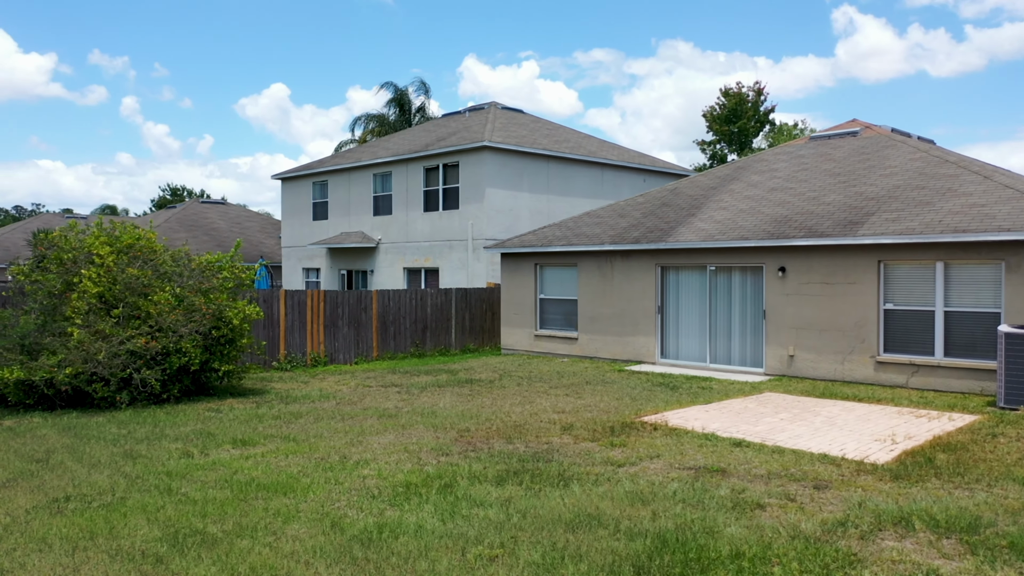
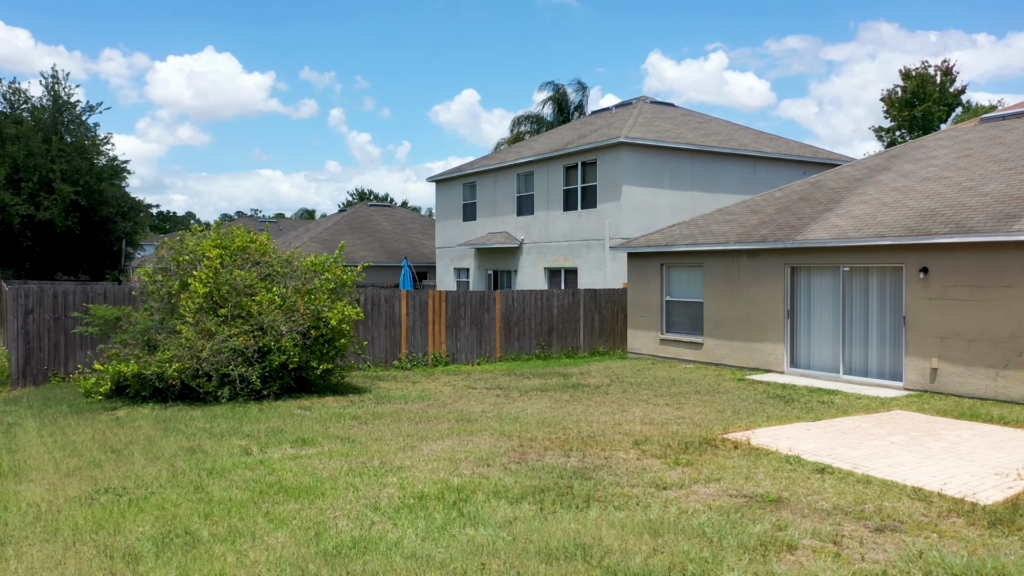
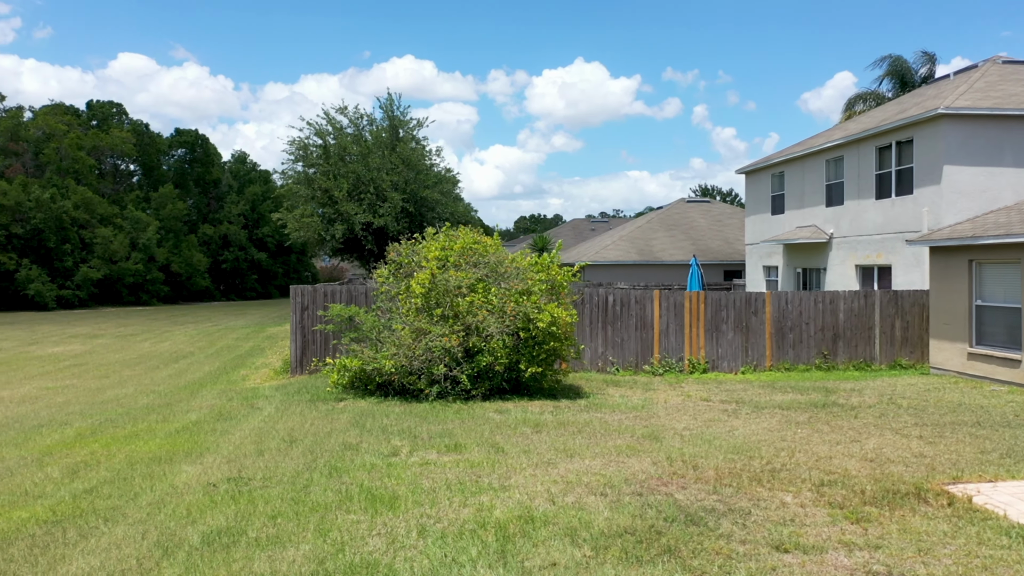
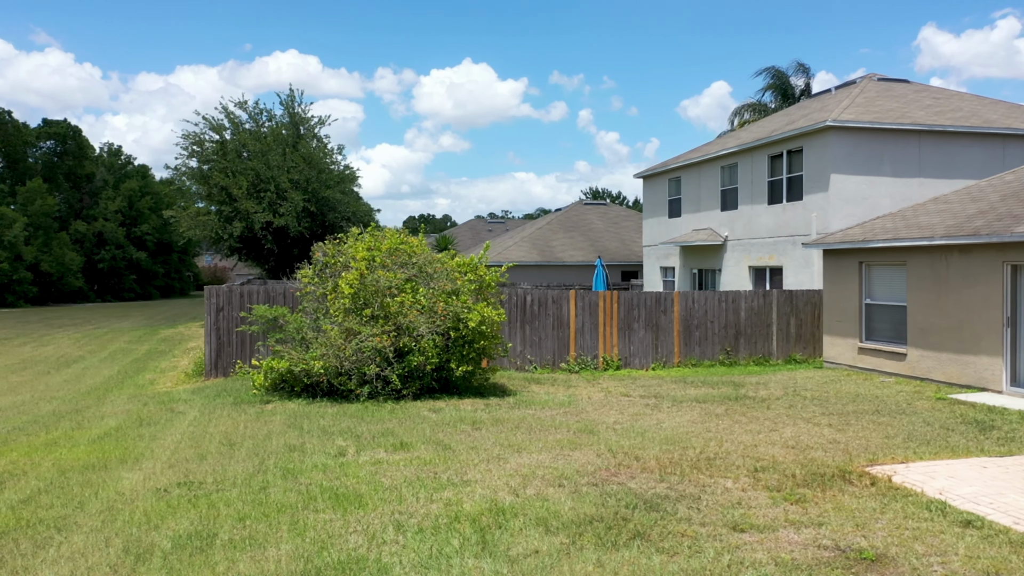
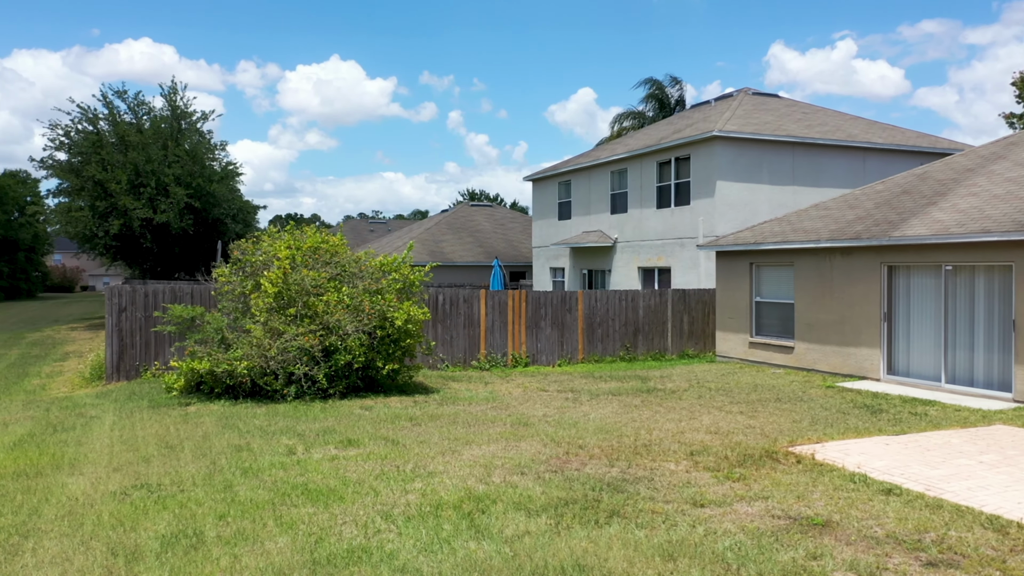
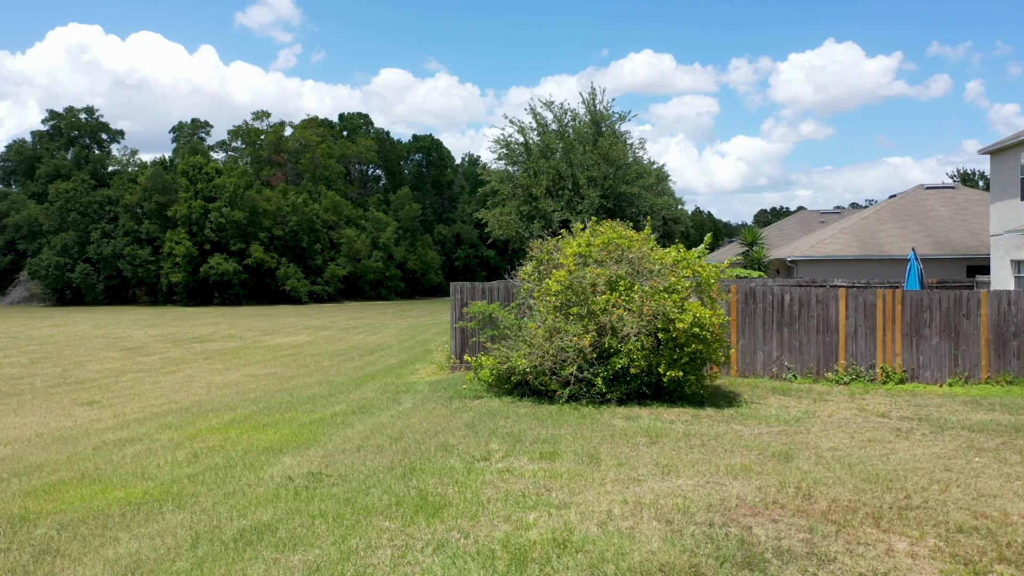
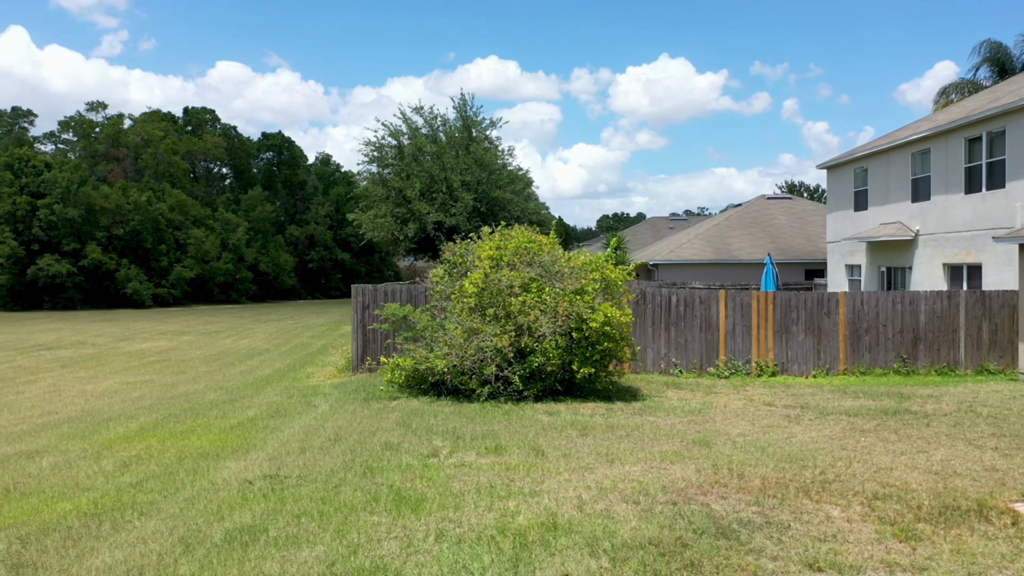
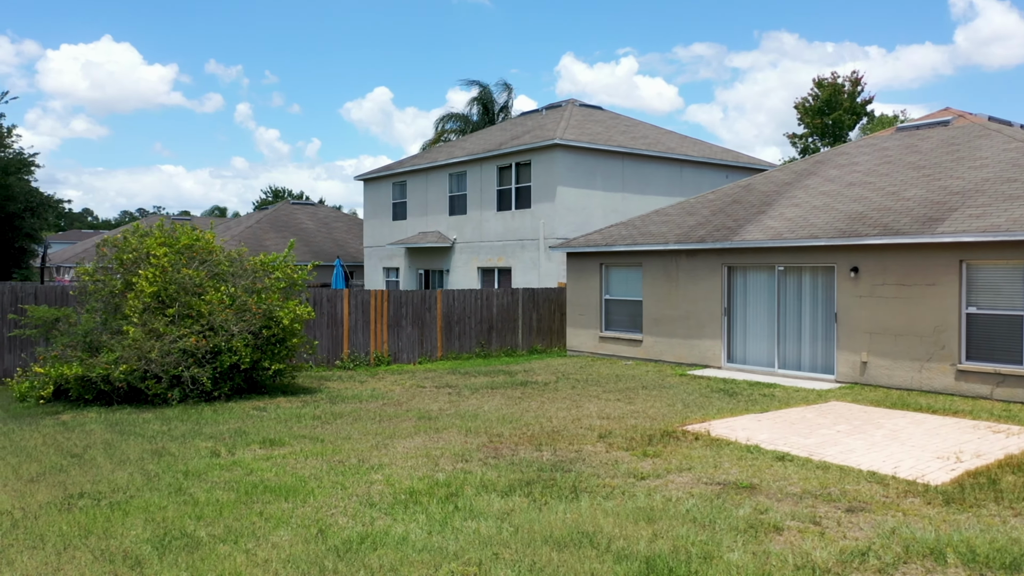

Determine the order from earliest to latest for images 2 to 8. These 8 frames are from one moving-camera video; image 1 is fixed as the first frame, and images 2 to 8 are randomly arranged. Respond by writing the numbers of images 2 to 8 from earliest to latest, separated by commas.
8, 2, 5, 4, 3, 7, 6
